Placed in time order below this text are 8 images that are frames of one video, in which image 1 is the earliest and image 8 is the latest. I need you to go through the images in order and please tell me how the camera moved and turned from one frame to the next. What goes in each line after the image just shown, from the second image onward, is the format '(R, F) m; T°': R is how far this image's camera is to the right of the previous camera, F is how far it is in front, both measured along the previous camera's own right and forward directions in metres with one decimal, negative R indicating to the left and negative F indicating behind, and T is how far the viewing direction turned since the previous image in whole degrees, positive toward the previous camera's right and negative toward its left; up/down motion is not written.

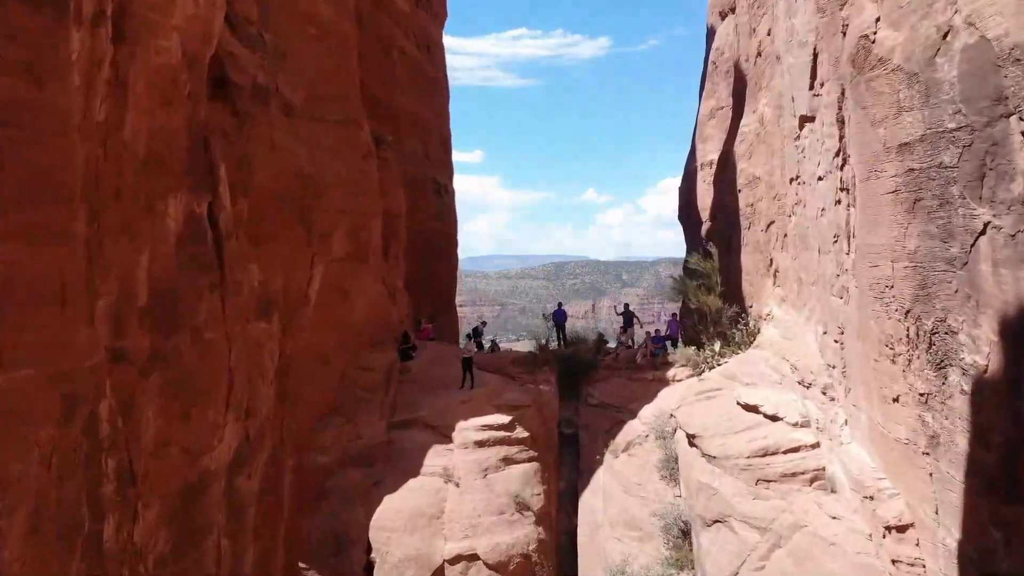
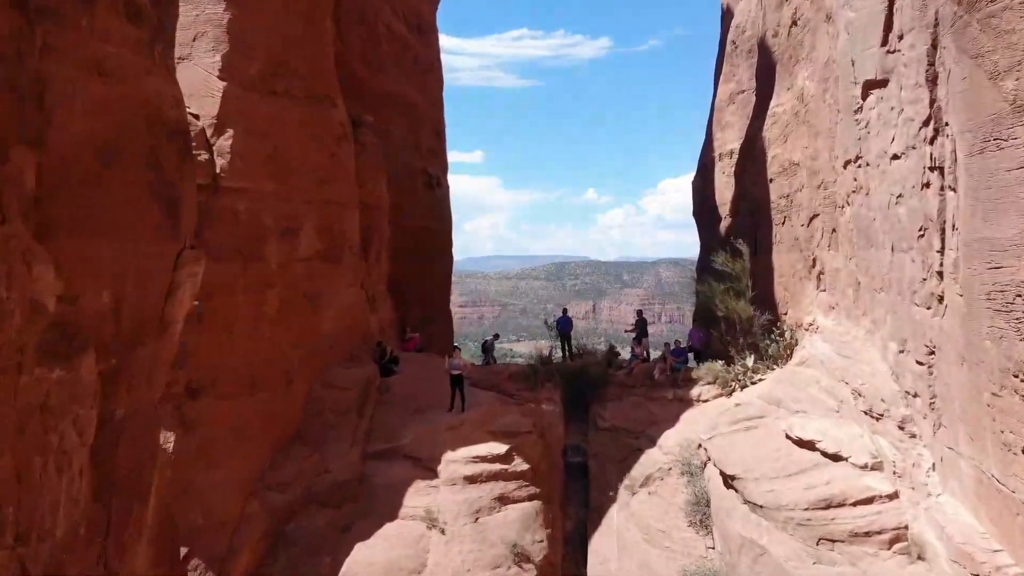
(0.0, +1.8) m; 0°
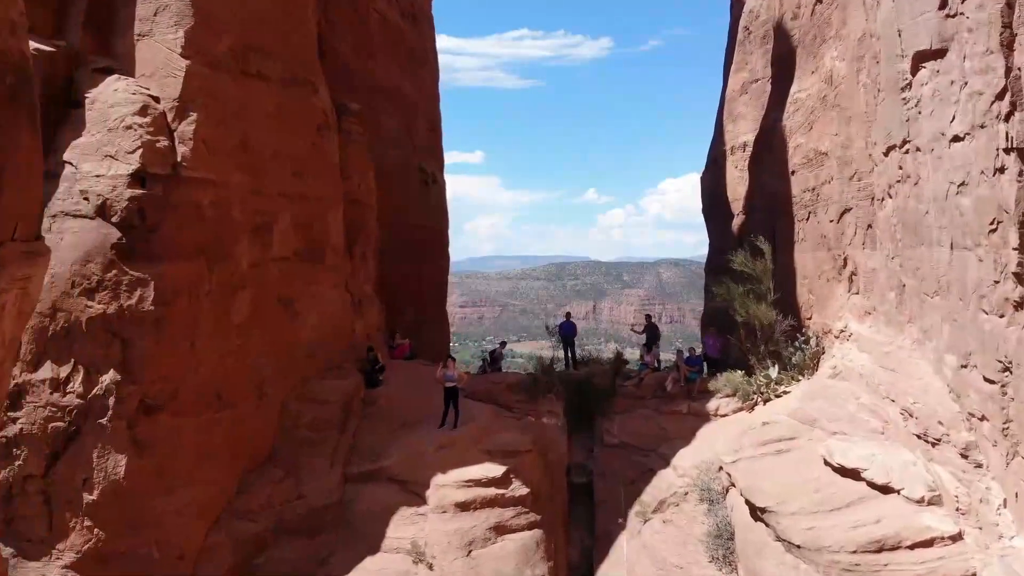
(0.0, +1.0) m; 0°
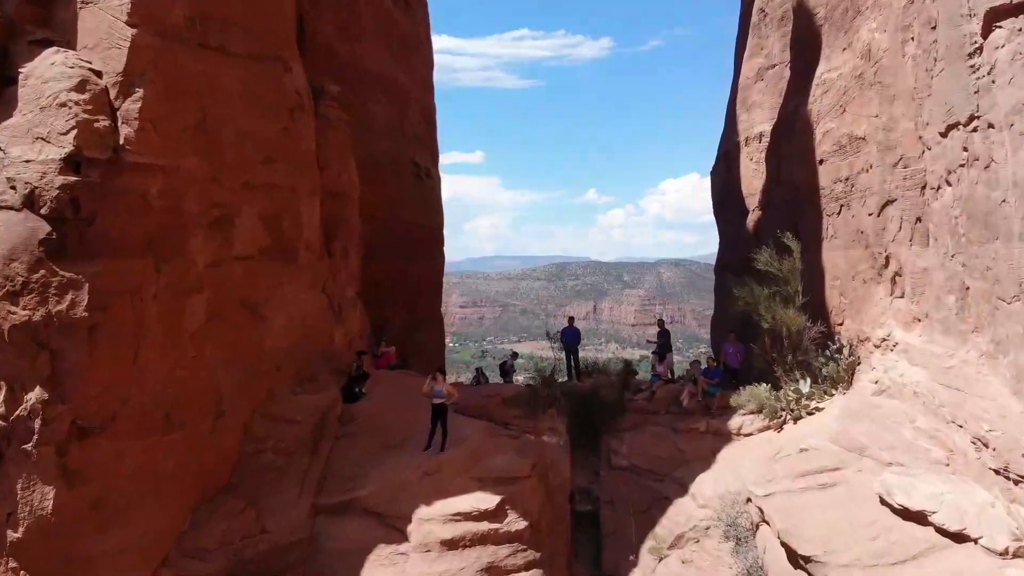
(0.0, +1.1) m; 0°
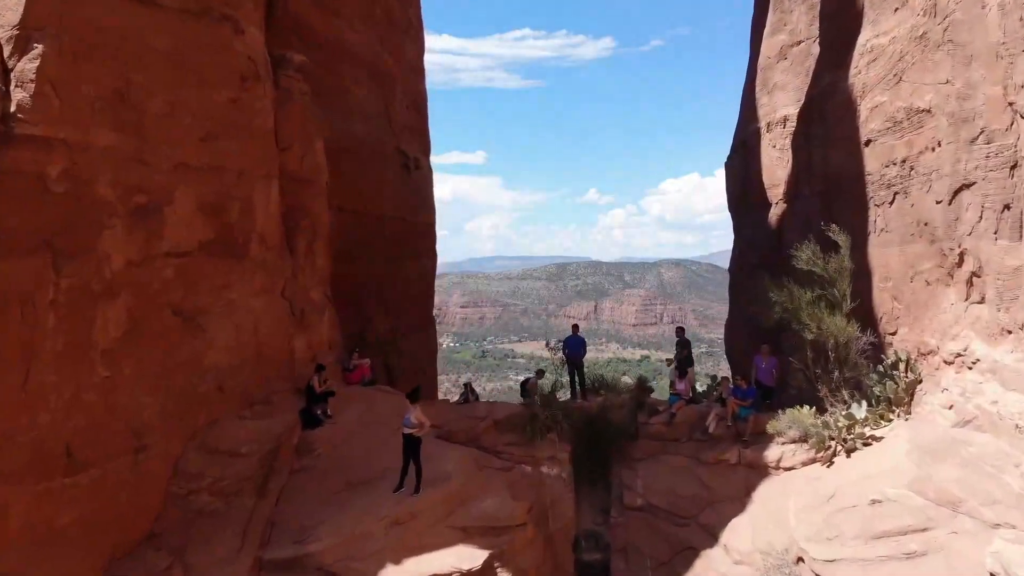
(+0.1, +1.4) m; 0°
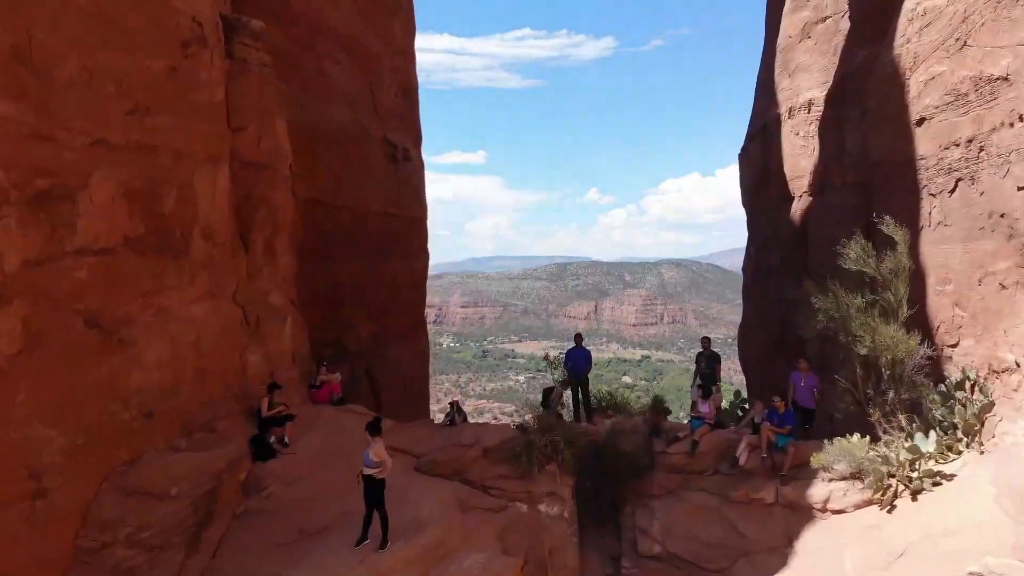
(0.0, +1.2) m; 0°
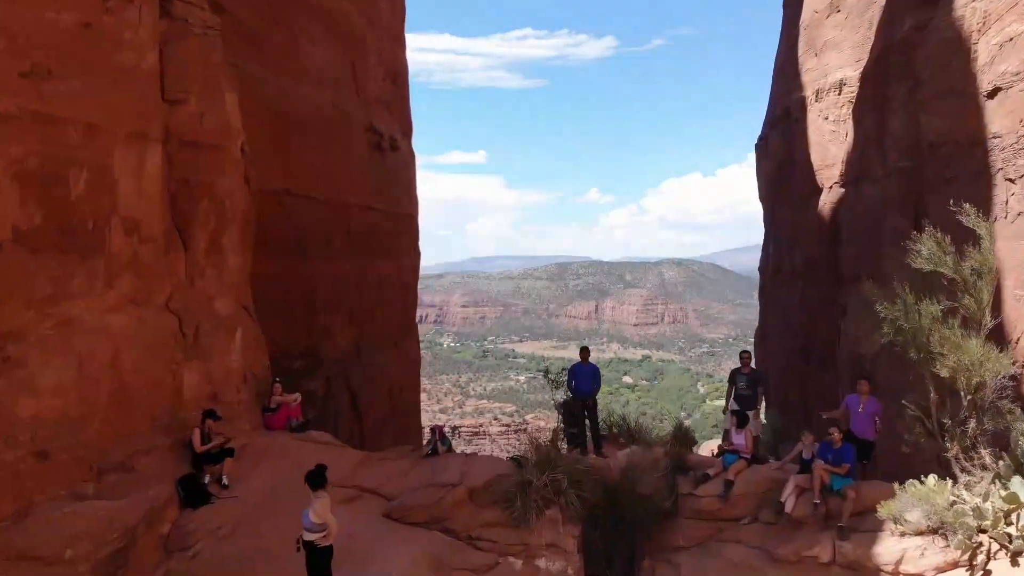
(0.0, +1.2) m; 0°
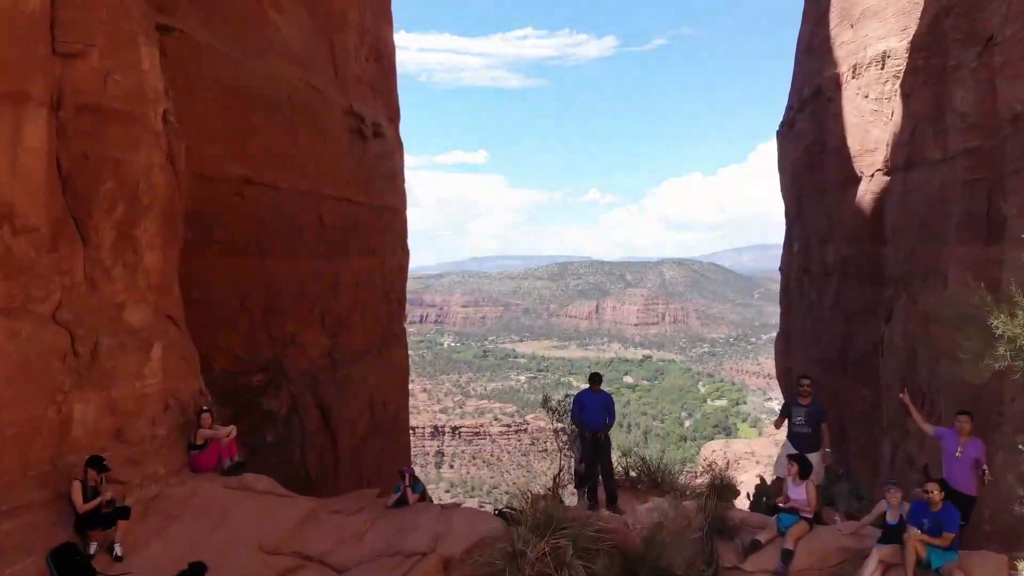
(0.0, +1.3) m; 0°
